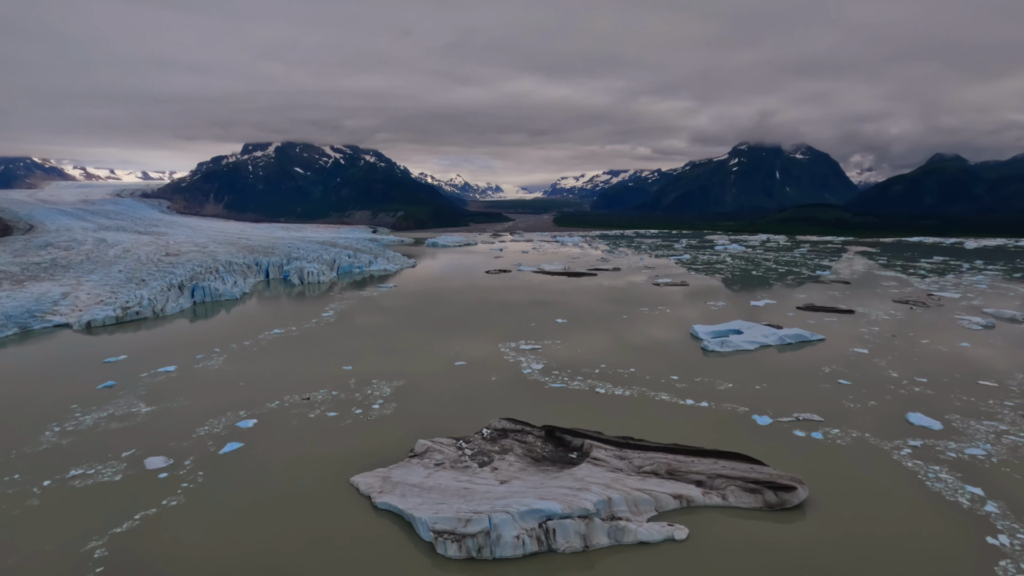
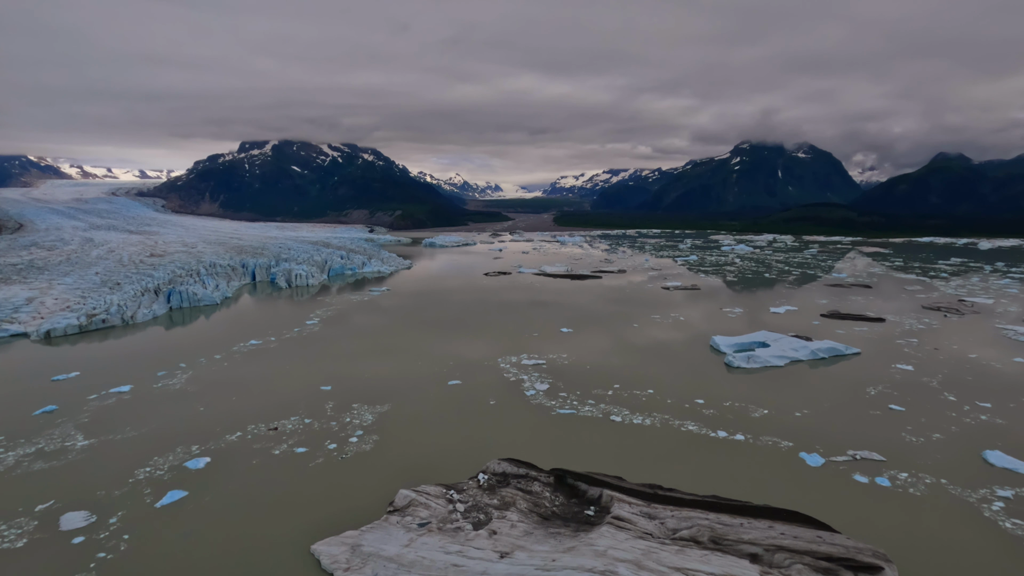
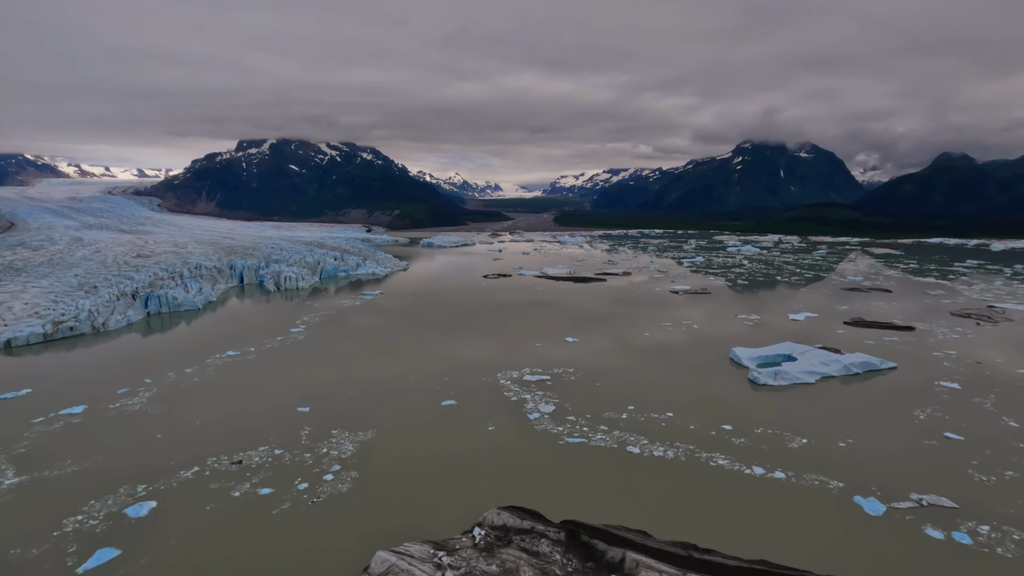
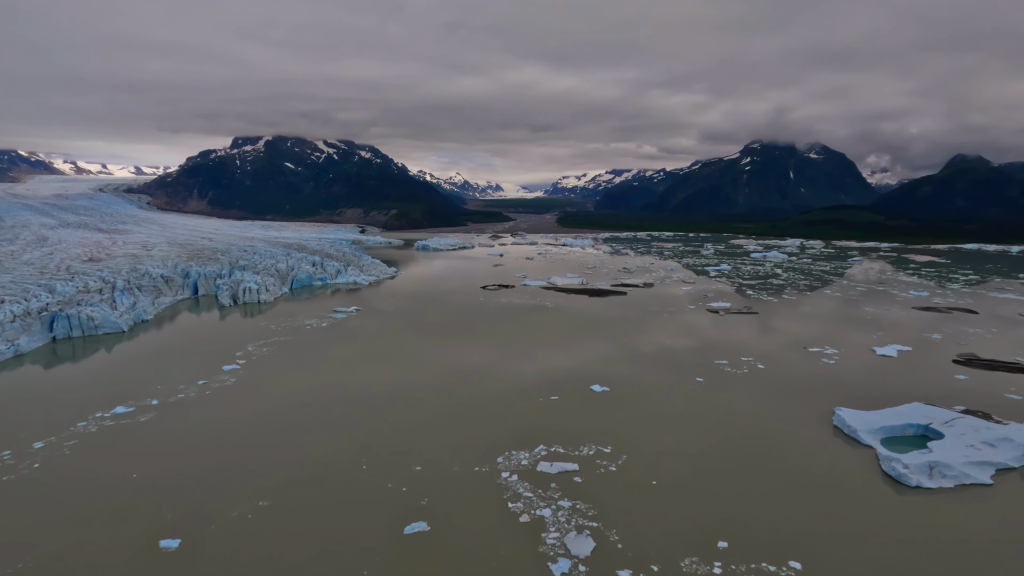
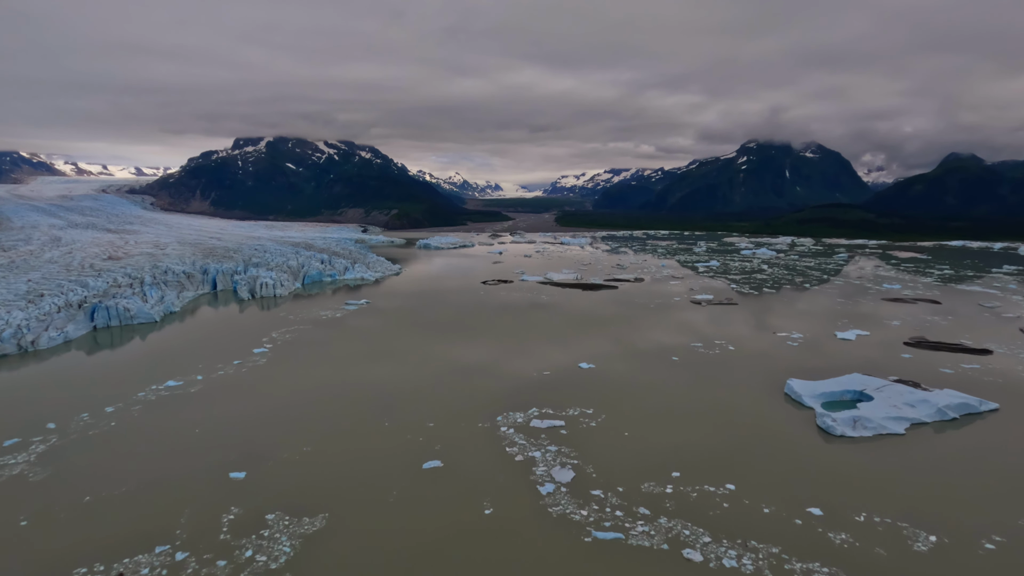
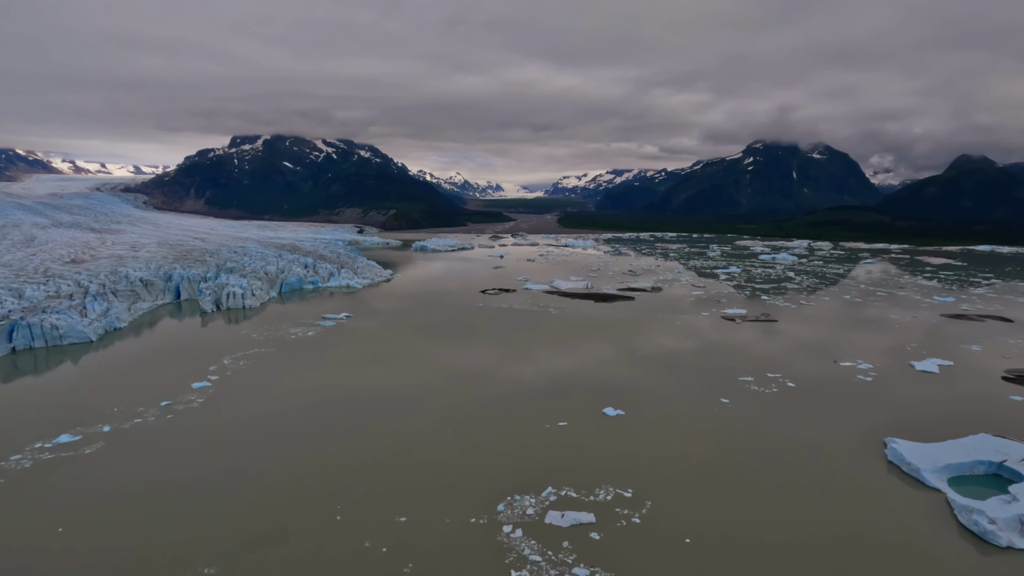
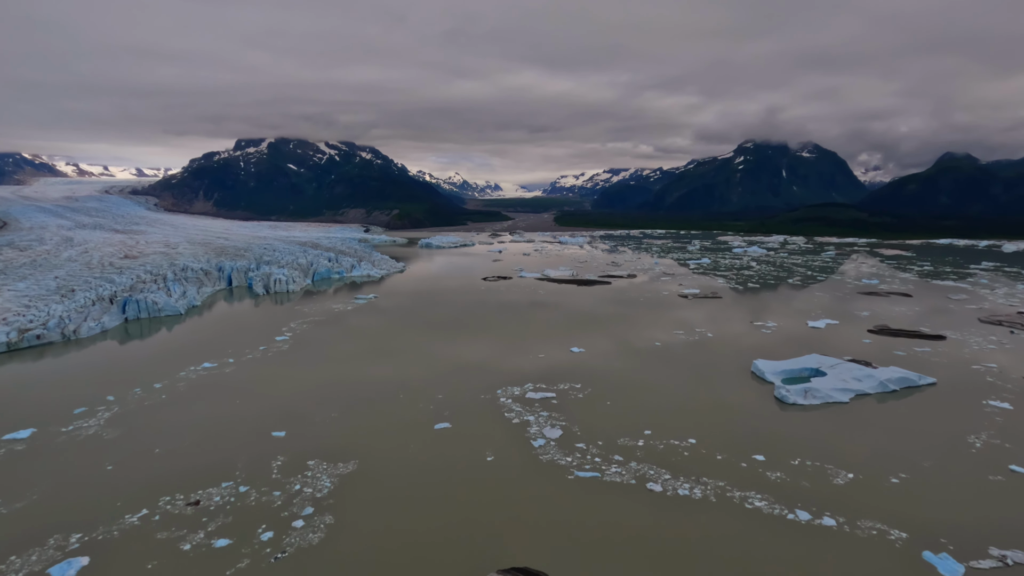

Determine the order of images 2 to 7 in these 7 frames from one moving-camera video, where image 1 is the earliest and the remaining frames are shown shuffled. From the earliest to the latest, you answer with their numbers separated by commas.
2, 3, 7, 5, 4, 6
